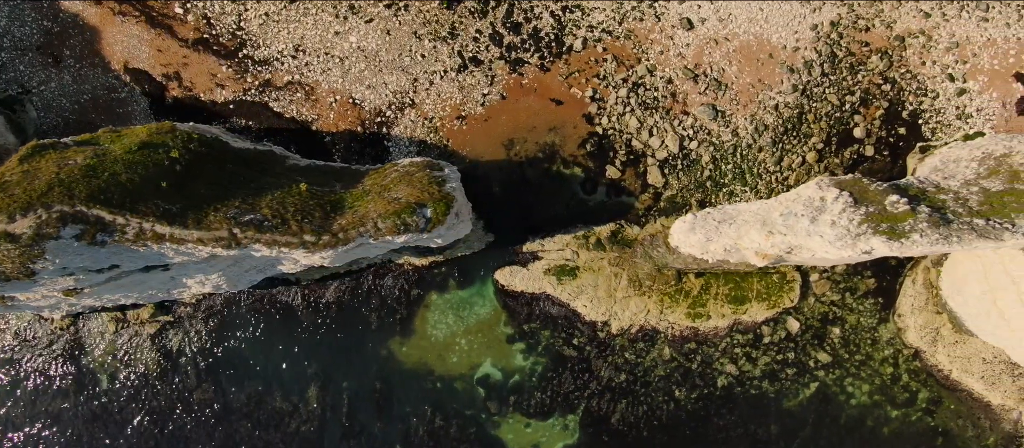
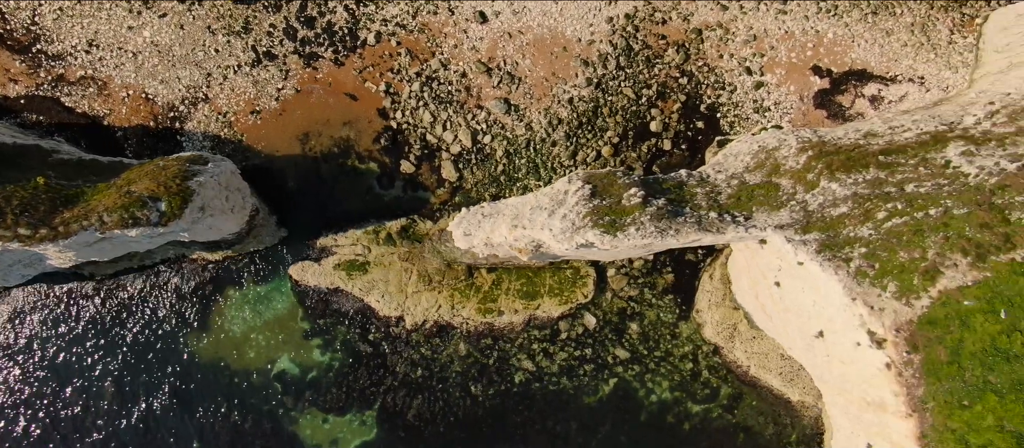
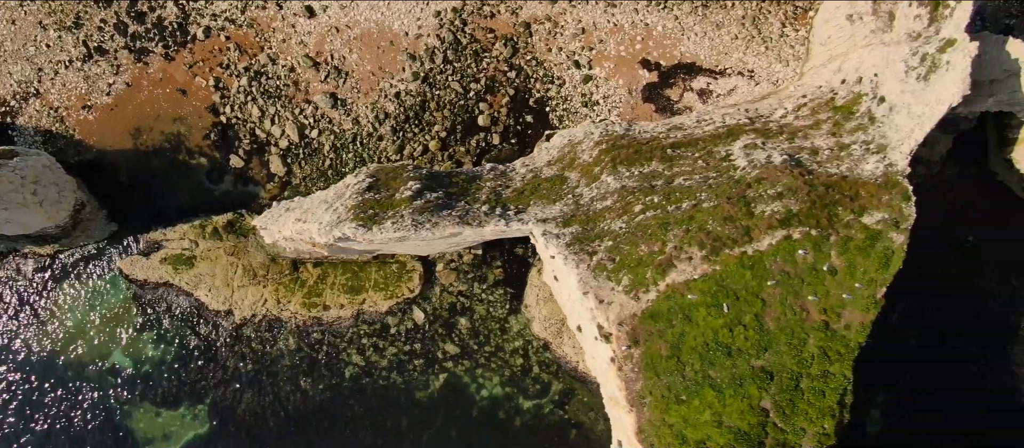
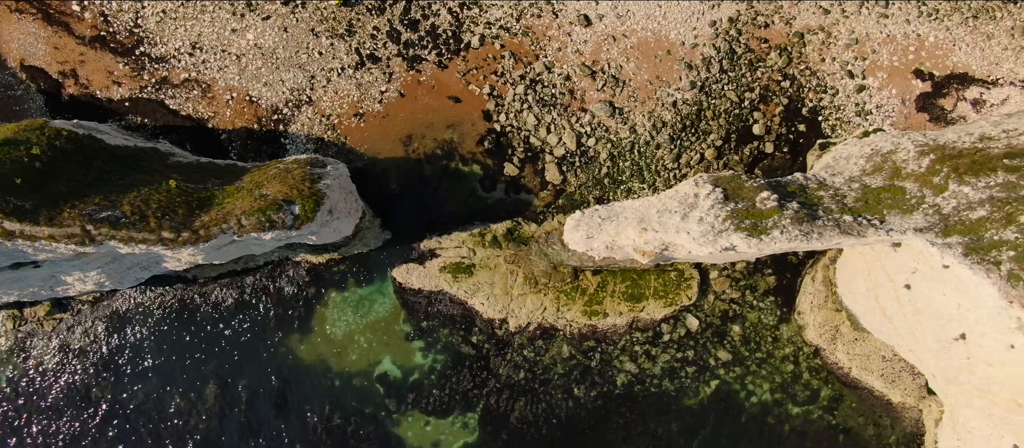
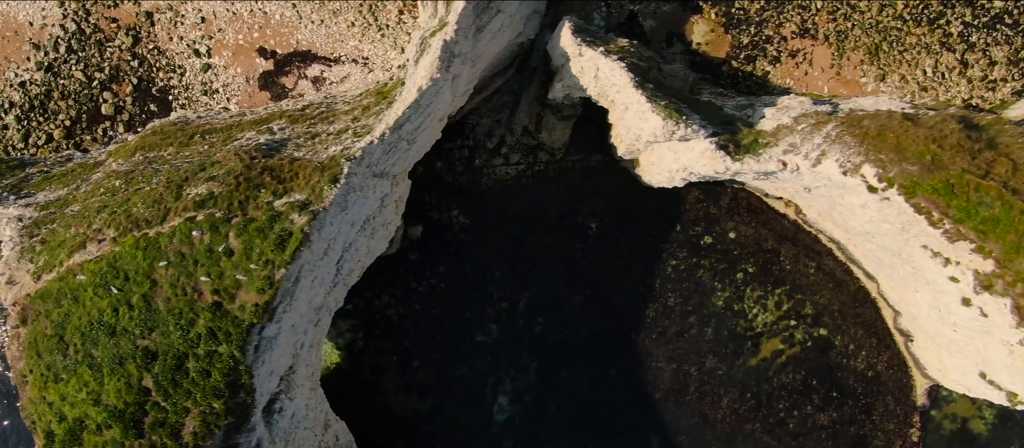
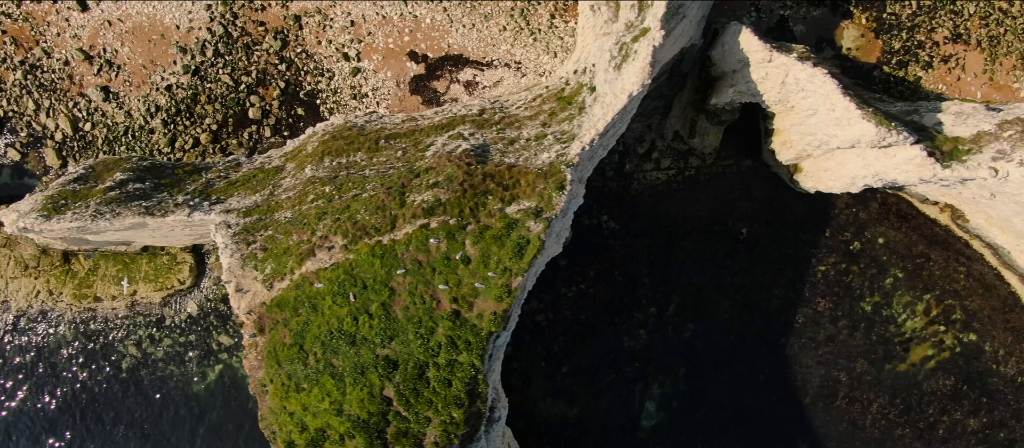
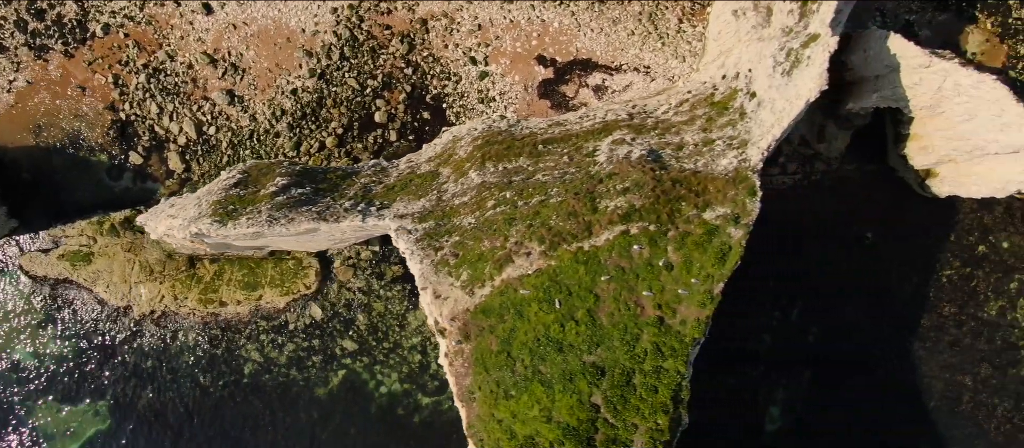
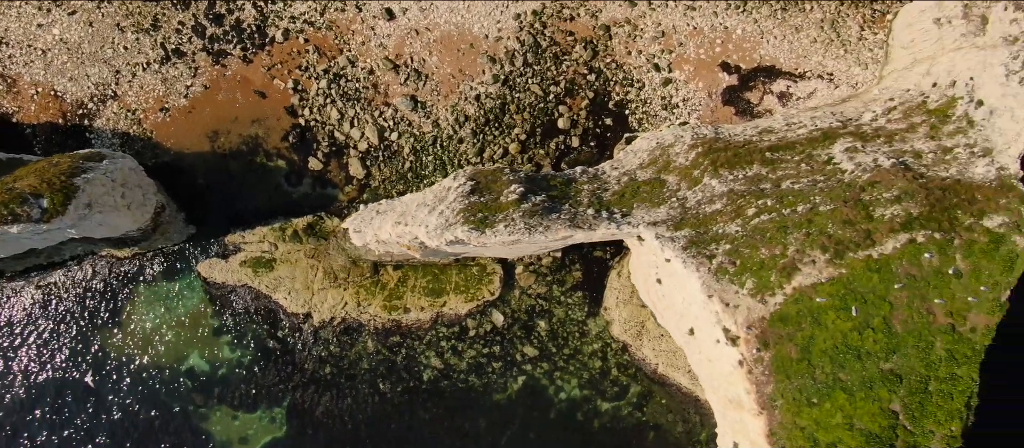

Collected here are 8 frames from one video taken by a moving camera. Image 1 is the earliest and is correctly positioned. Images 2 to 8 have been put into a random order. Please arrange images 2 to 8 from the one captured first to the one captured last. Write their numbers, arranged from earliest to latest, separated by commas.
4, 2, 8, 3, 7, 6, 5
